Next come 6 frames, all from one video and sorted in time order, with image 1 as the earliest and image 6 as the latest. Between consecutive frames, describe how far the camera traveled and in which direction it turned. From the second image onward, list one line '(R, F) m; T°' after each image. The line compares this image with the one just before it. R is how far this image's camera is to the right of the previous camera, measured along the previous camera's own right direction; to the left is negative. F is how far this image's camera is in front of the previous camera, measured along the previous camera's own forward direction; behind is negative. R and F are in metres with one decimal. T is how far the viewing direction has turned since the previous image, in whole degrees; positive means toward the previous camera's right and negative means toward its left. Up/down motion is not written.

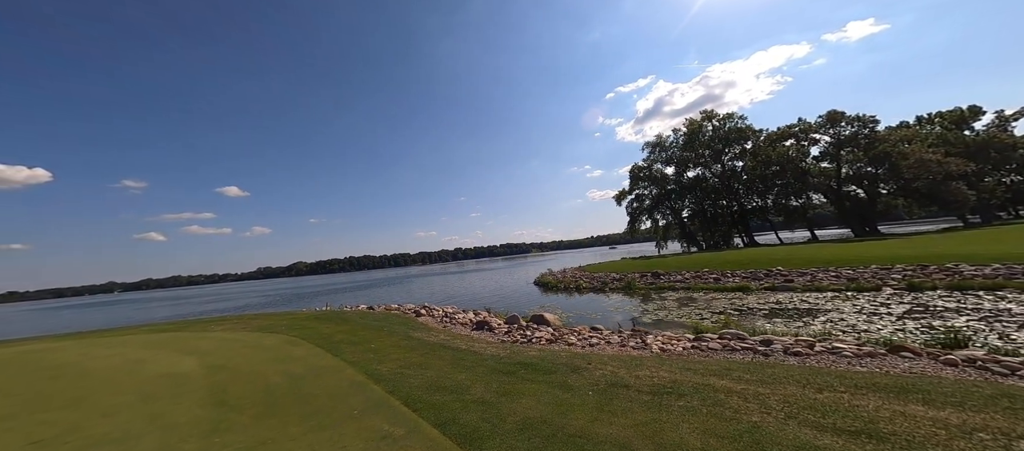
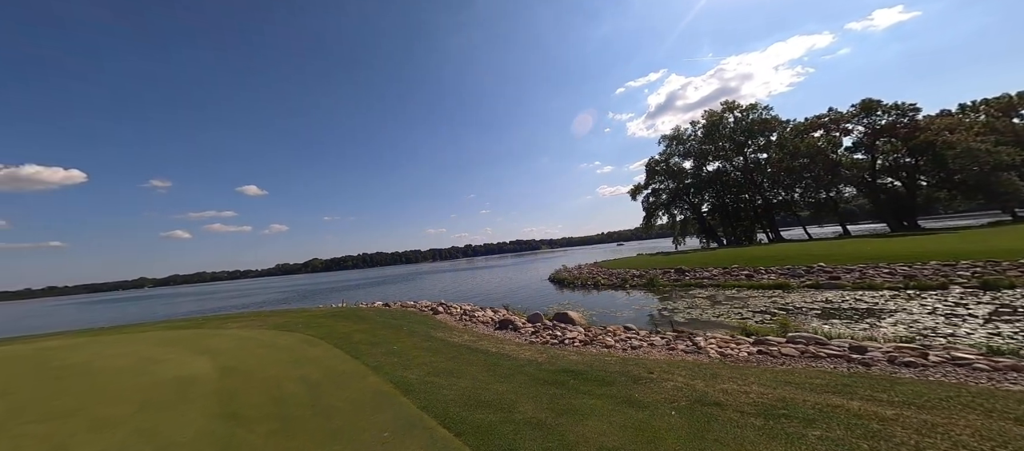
(-0.5, +0.7) m; -2°
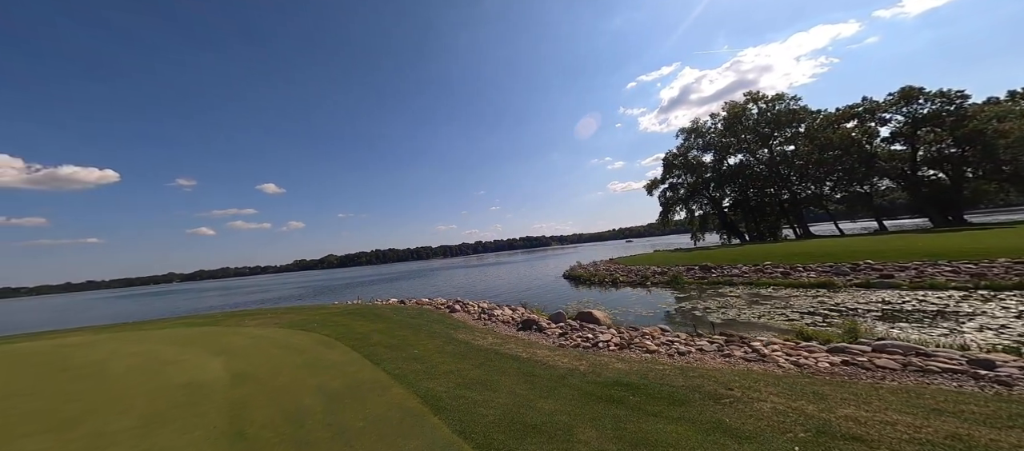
(-0.4, +0.7) m; -2°
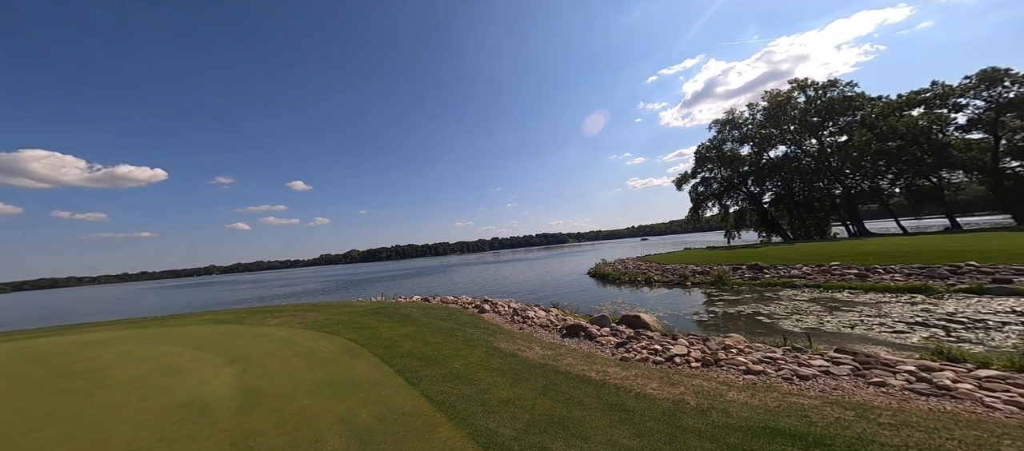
(-0.8, +1.2) m; -3°
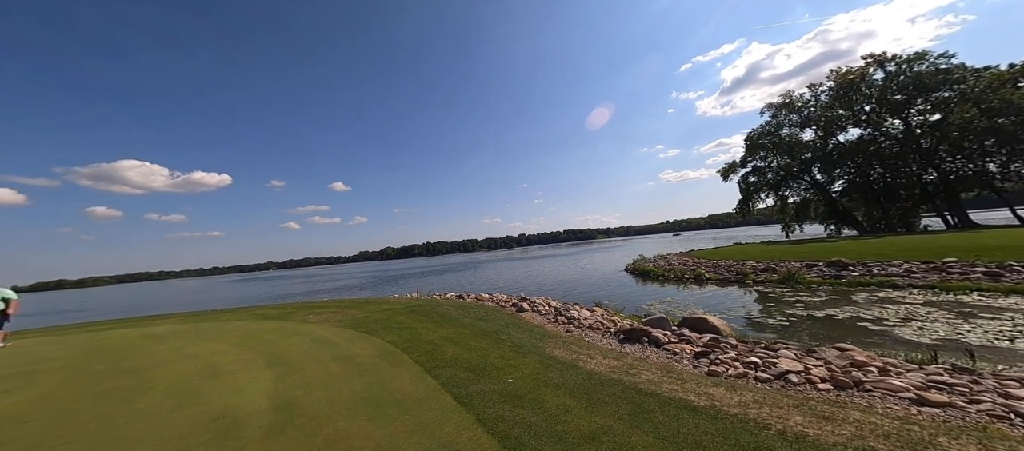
(-0.5, +1.2) m; -5°
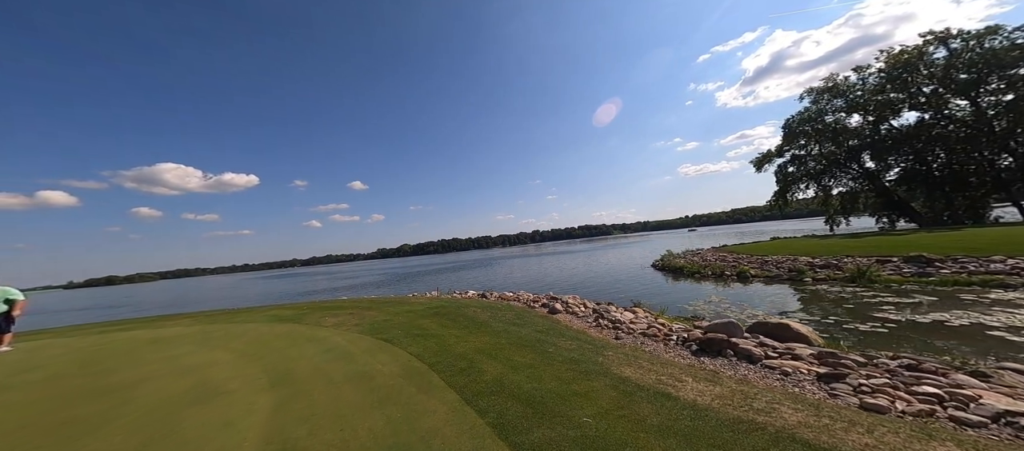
(-0.7, +1.5) m; -3°
